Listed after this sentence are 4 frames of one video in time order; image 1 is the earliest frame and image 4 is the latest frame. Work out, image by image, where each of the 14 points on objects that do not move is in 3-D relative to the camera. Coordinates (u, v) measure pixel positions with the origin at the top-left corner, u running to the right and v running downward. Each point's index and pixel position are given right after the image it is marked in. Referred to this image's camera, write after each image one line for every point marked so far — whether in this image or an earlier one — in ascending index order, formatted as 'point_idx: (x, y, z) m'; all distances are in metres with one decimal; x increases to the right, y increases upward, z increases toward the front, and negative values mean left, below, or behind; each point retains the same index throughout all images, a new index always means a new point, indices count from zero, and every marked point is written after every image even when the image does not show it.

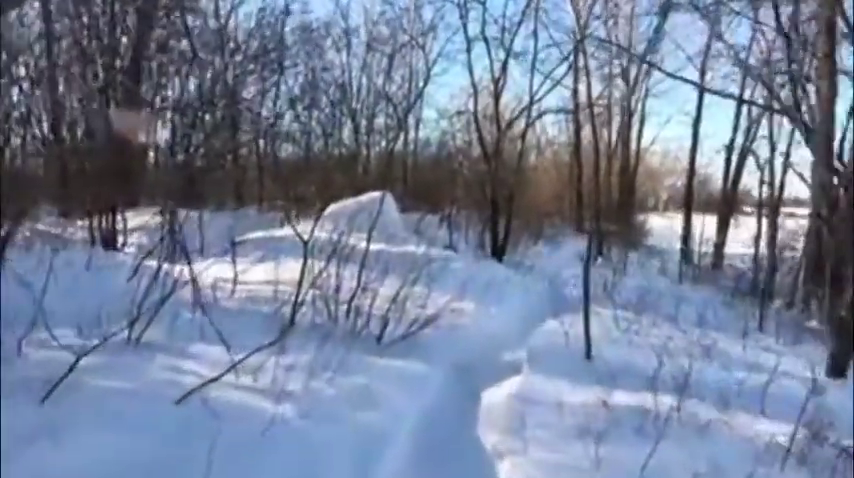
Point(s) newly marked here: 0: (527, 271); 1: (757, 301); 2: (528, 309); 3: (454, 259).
0: (+3.1, -1.0, +14.2) m
1: (+12.8, -2.4, +17.7) m
2: (+2.2, -1.5, +9.9) m
3: (+0.6, -0.5, +11.0) m
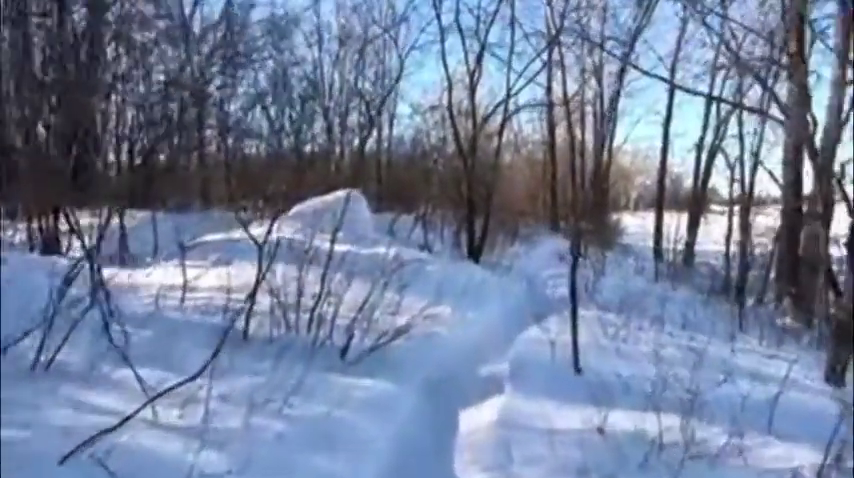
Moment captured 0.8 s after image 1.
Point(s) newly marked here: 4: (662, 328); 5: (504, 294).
0: (+2.3, -1.0, +13.7) m
1: (+11.8, -2.3, +17.7) m
2: (+1.6, -1.5, +9.4) m
3: (0.0, -0.5, +10.4) m
4: (+4.8, -1.8, +9.2) m
5: (+1.7, -1.3, +10.4) m
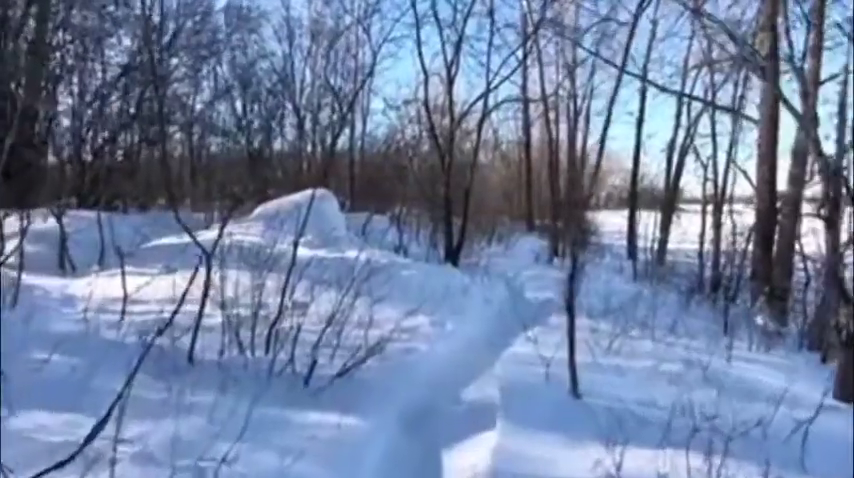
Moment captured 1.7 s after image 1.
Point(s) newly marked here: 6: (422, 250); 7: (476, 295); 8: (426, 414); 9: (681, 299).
0: (+1.6, -1.0, +13.1) m
1: (+10.8, -2.3, +17.7) m
2: (+1.2, -1.6, +8.8) m
3: (-0.5, -0.5, +9.7) m
4: (+4.3, -1.9, +8.8) m
5: (+1.2, -1.3, +9.8) m
6: (-0.1, -0.3, +14.2) m
7: (+1.0, -1.2, +9.8) m
8: (0.0, -2.1, +5.6) m
9: (+7.6, -1.8, +13.7) m
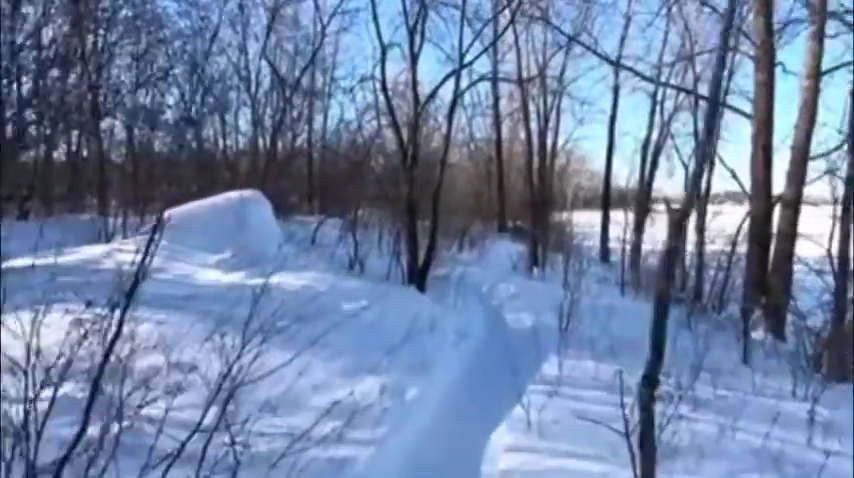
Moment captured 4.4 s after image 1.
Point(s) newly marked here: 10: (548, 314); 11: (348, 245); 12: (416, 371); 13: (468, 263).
0: (+0.7, -1.3, +10.9) m
1: (+9.6, -2.5, +16.1) m
2: (+0.5, -1.8, +6.5) m
3: (-1.2, -0.8, +7.4) m
4: (+3.7, -2.1, +6.8) m
5: (+0.5, -1.6, +7.6) m
6: (-1.1, -0.6, +11.8) m
7: (+0.3, -1.5, +7.5) m
8: (-0.4, -2.4, +3.3) m
9: (+6.7, -2.0, +11.9) m
10: (+2.8, -1.7, +10.4) m
11: (-2.2, -0.1, +12.8) m
12: (-0.2, -1.6, +6.1) m
13: (+1.4, -0.9, +16.3) m
